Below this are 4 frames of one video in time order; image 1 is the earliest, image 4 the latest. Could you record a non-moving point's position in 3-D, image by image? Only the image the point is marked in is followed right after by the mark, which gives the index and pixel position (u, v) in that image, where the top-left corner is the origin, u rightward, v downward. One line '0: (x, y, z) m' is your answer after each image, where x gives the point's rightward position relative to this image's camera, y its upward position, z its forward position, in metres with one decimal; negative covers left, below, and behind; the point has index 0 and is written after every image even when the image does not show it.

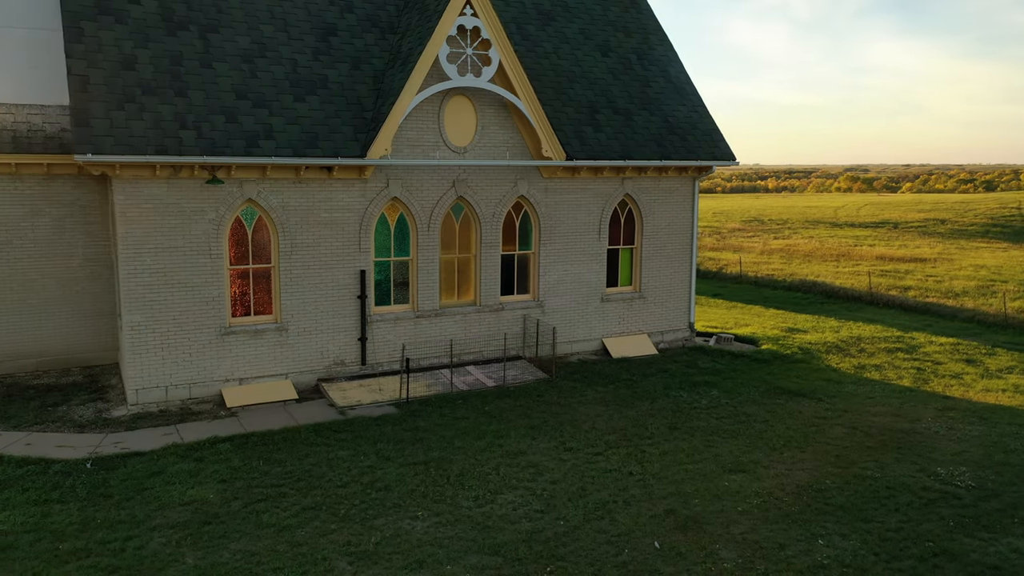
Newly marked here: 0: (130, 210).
0: (-6.2, +1.3, +11.9) m
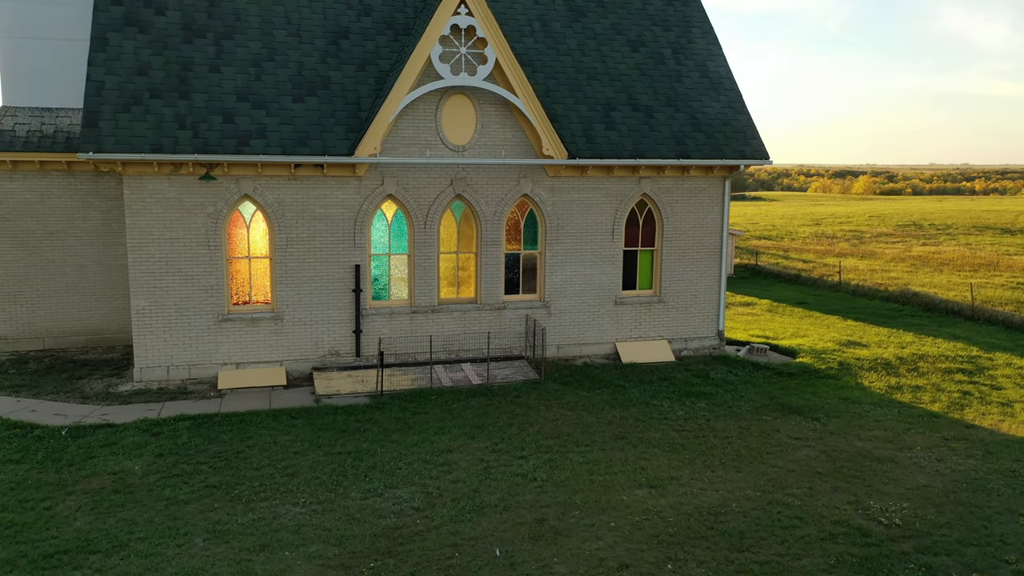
0: (-6.7, +1.5, +13.1) m
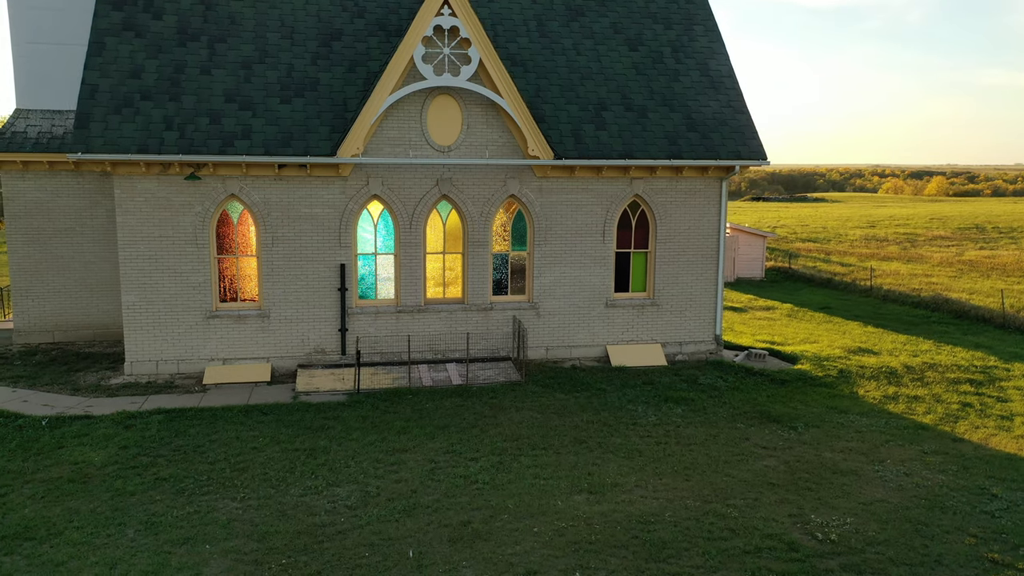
0: (-7.1, +1.6, +13.5) m
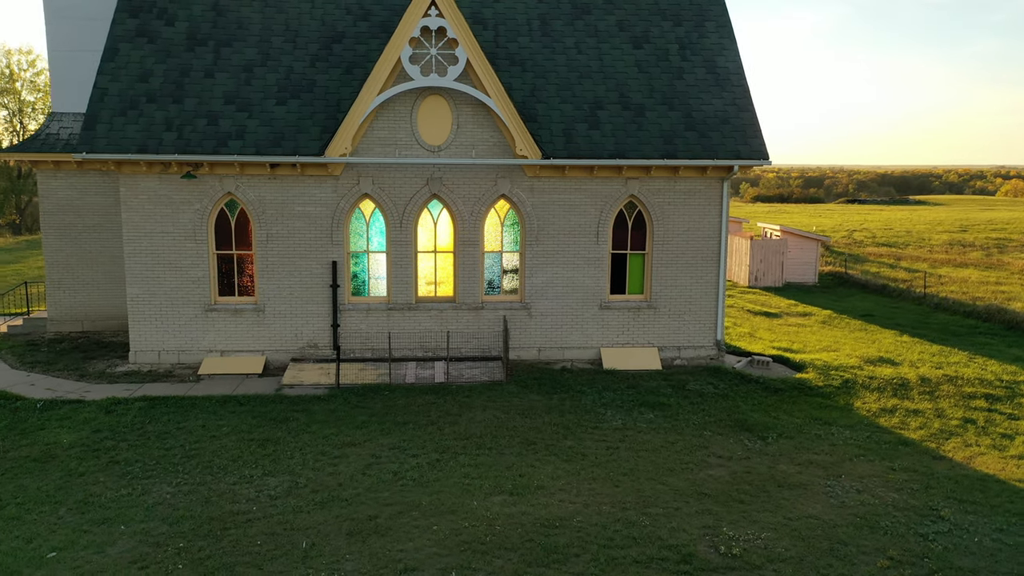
0: (-7.4, +1.7, +14.2) m
